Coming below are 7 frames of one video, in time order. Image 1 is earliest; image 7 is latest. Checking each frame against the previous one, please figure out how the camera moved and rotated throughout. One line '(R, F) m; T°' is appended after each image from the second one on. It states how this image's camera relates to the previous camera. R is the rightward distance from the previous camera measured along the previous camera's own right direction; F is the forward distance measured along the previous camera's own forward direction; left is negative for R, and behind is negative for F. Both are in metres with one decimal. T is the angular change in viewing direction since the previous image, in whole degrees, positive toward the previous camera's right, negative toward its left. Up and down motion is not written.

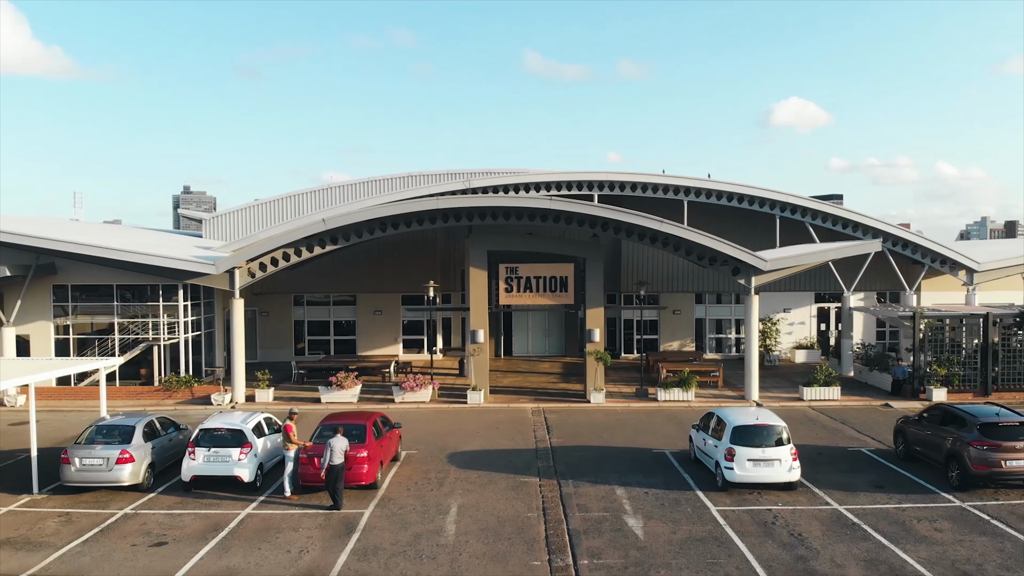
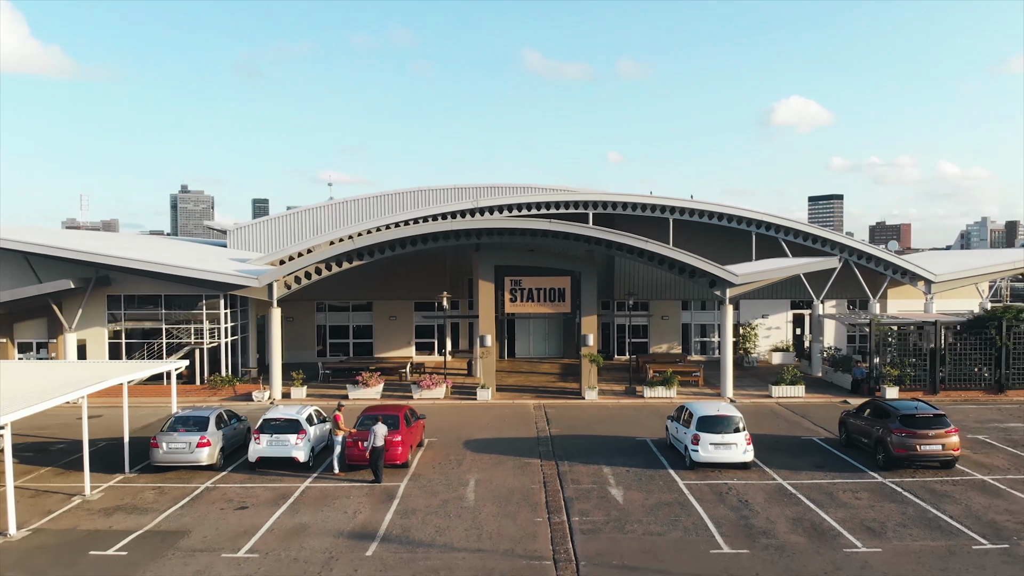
(-0.1, -2.6) m; 0°
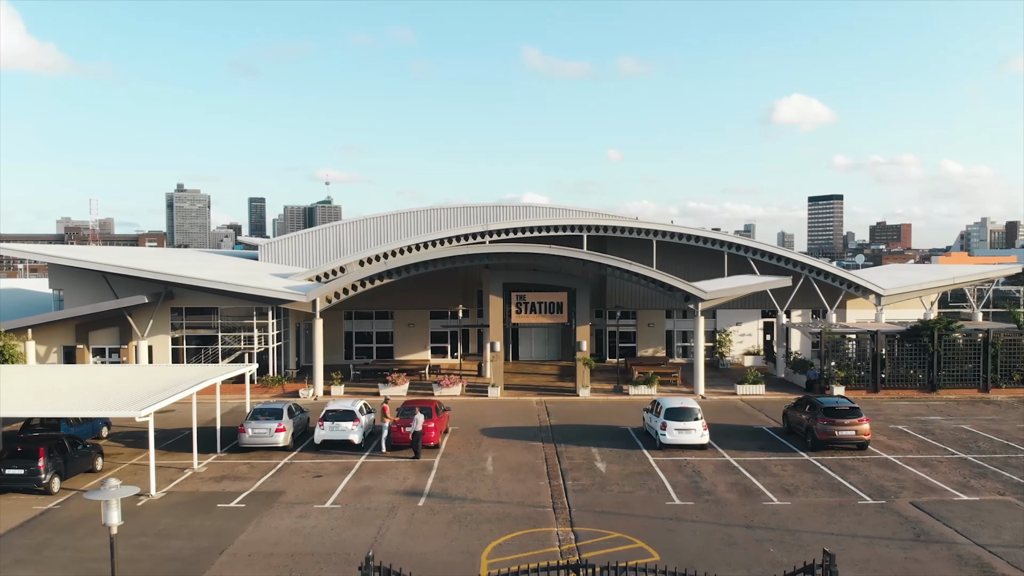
(-0.2, -3.9) m; 0°
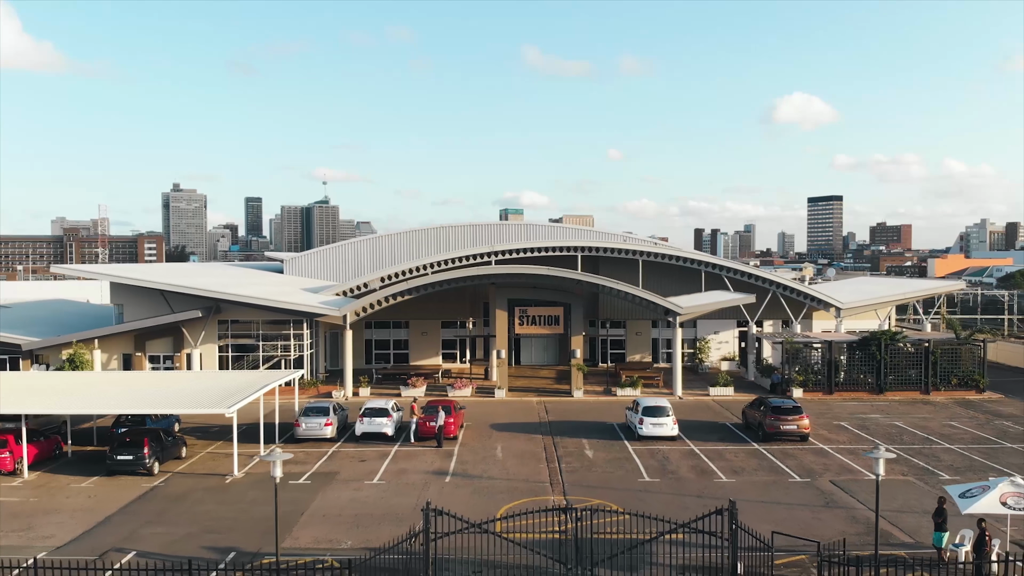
(-0.2, -4.0) m; 0°
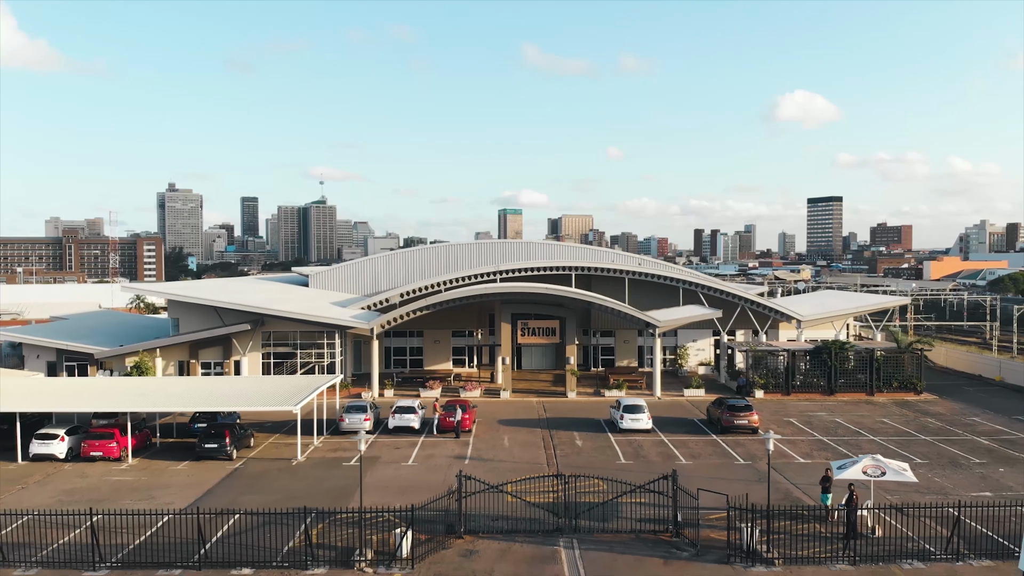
(-0.2, -5.0) m; 0°
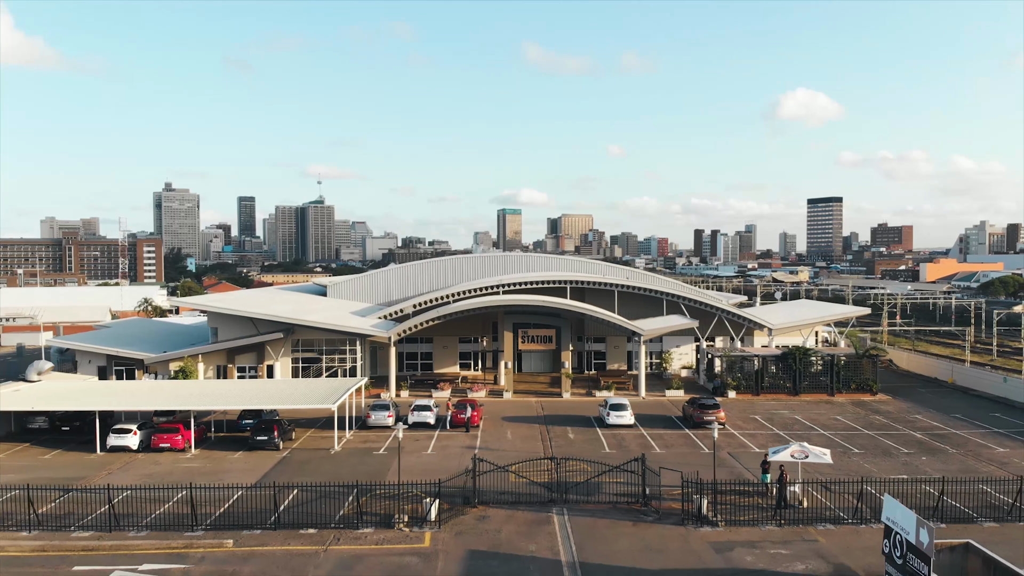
(-0.1, -4.5) m; 0°
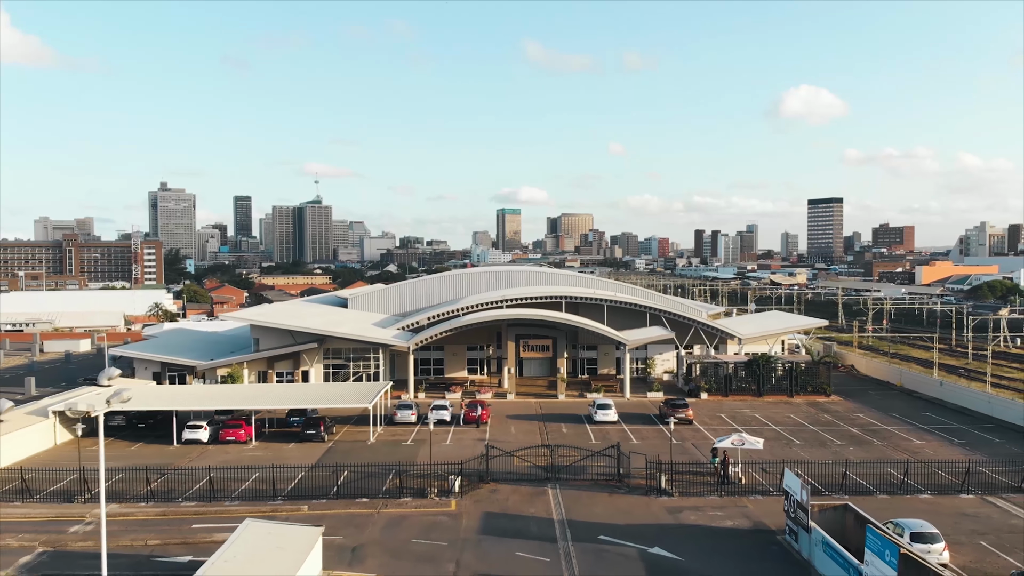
(-0.2, -6.2) m; 0°
